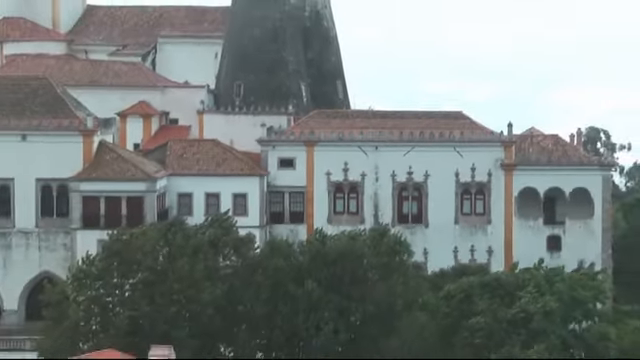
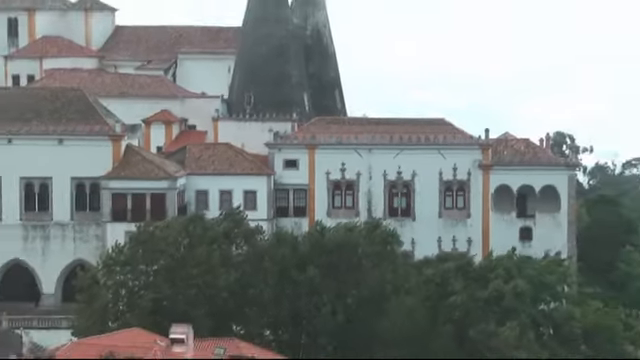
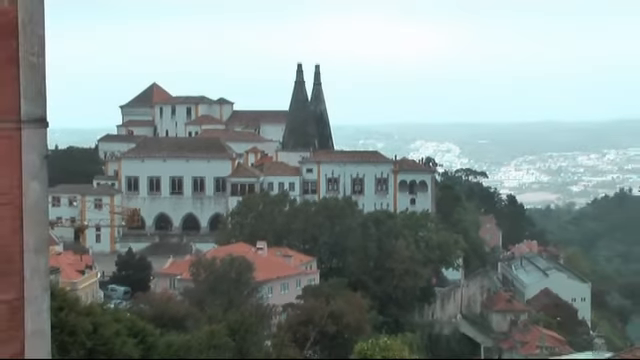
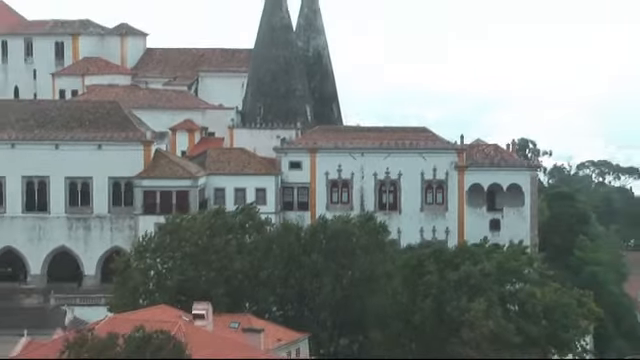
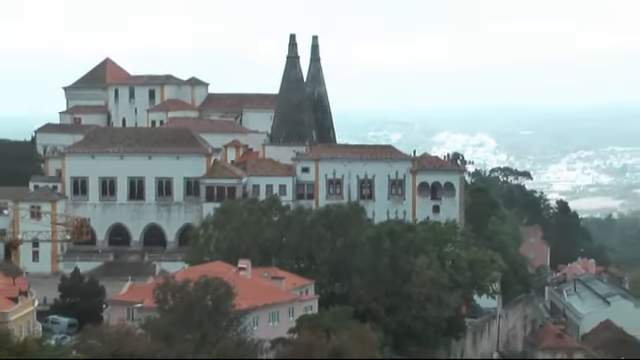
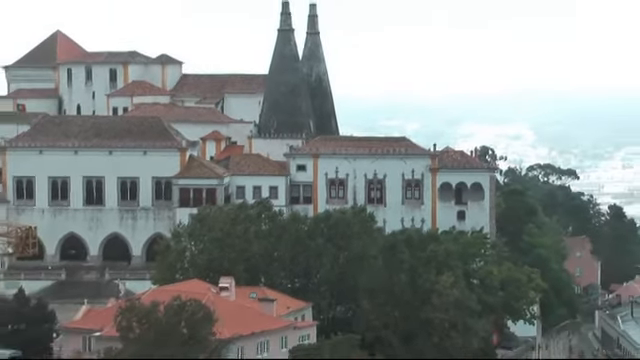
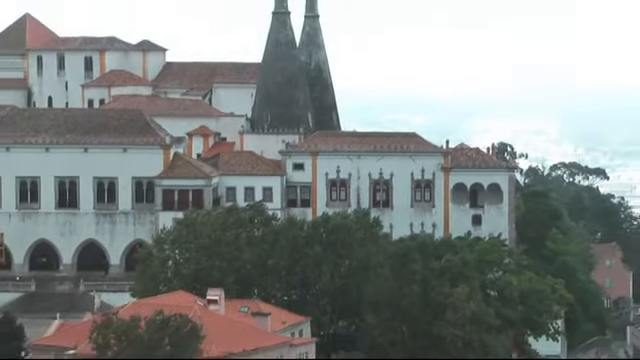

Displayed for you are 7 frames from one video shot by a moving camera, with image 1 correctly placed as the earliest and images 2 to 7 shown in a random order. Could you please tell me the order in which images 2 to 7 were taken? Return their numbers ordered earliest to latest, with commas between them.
2, 4, 7, 6, 5, 3
